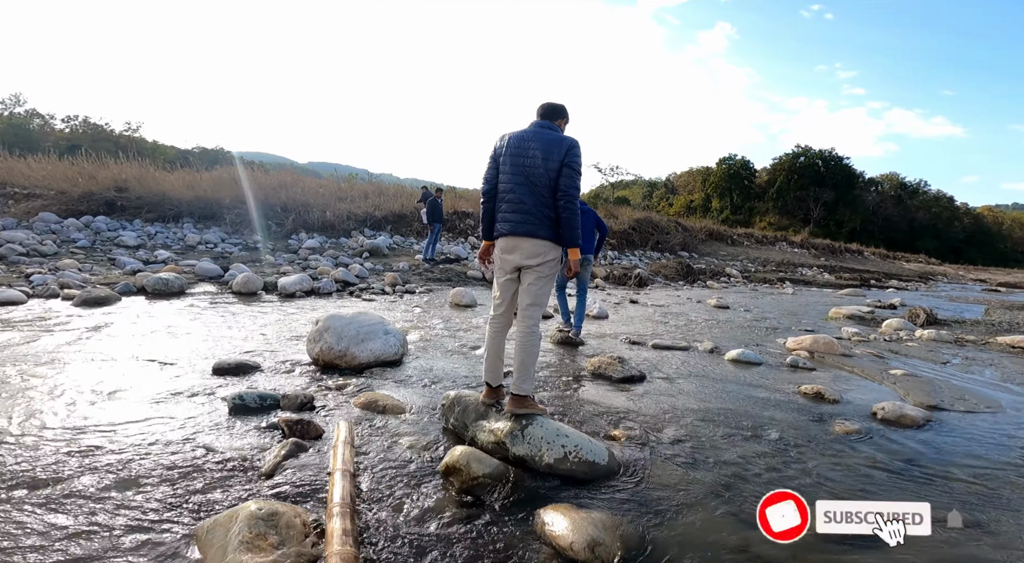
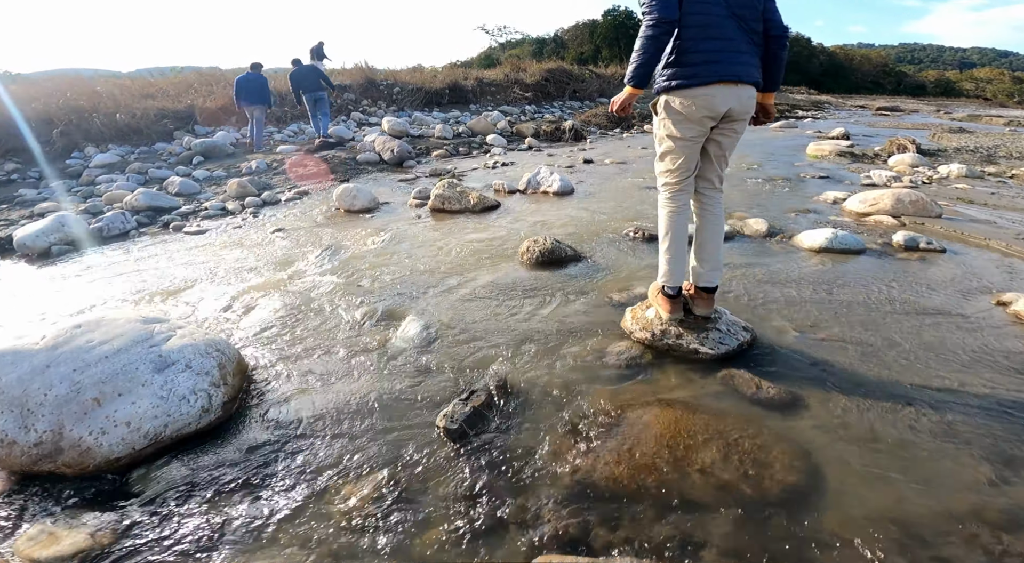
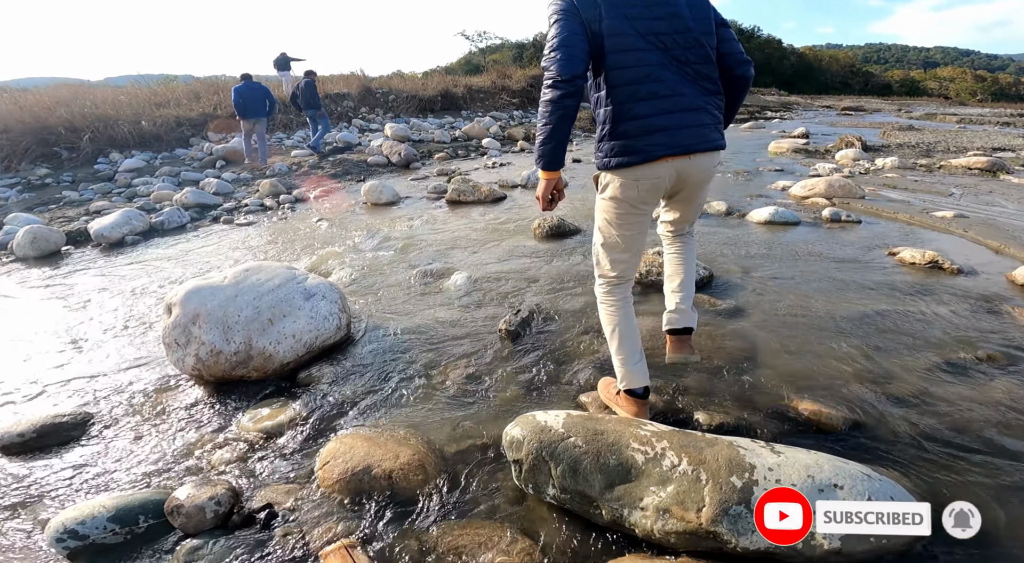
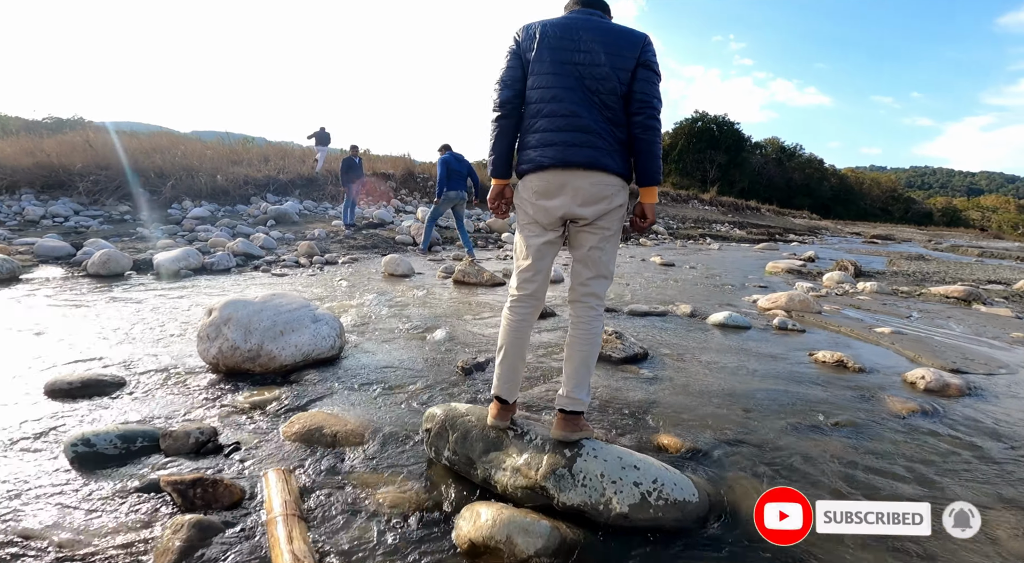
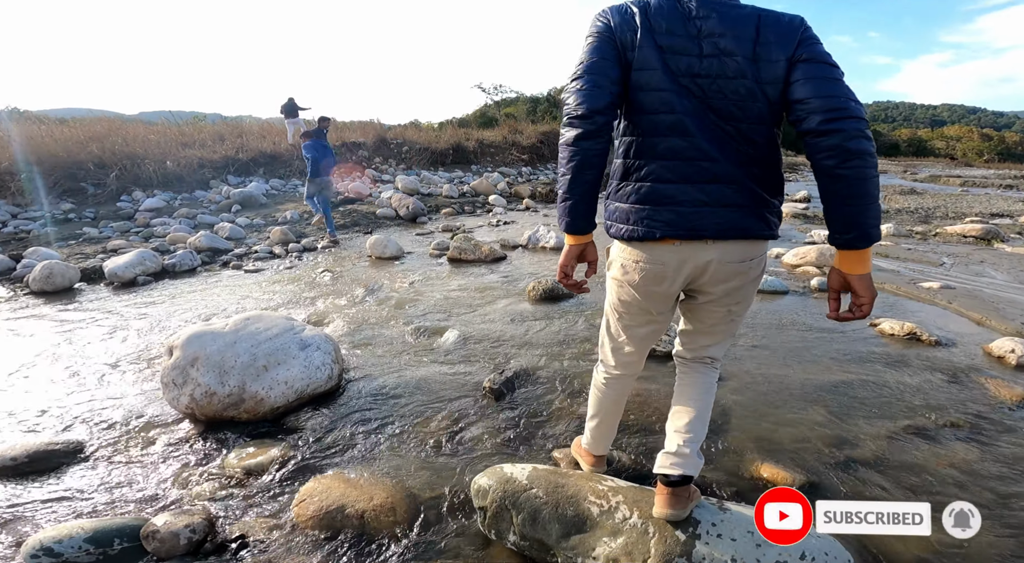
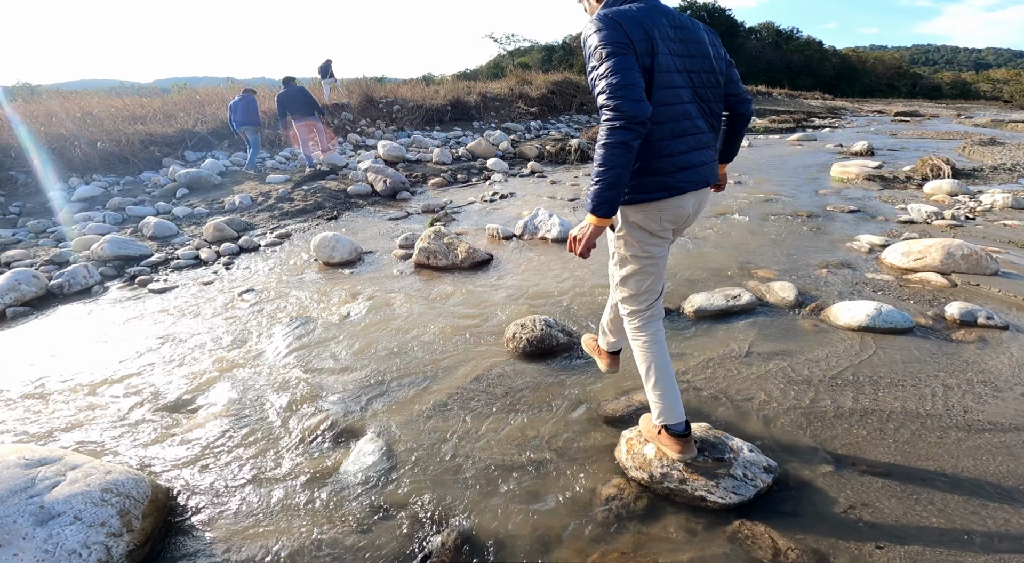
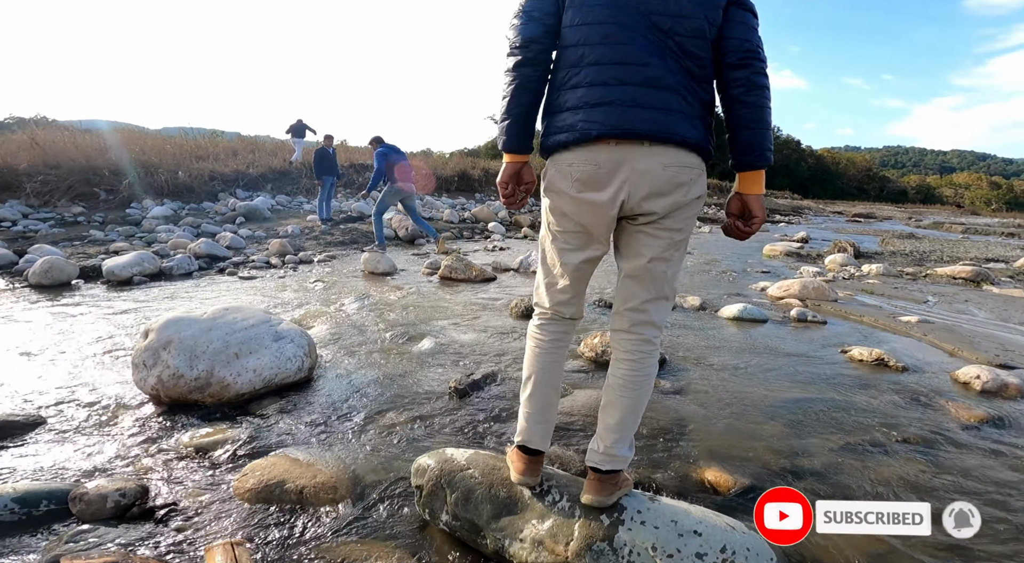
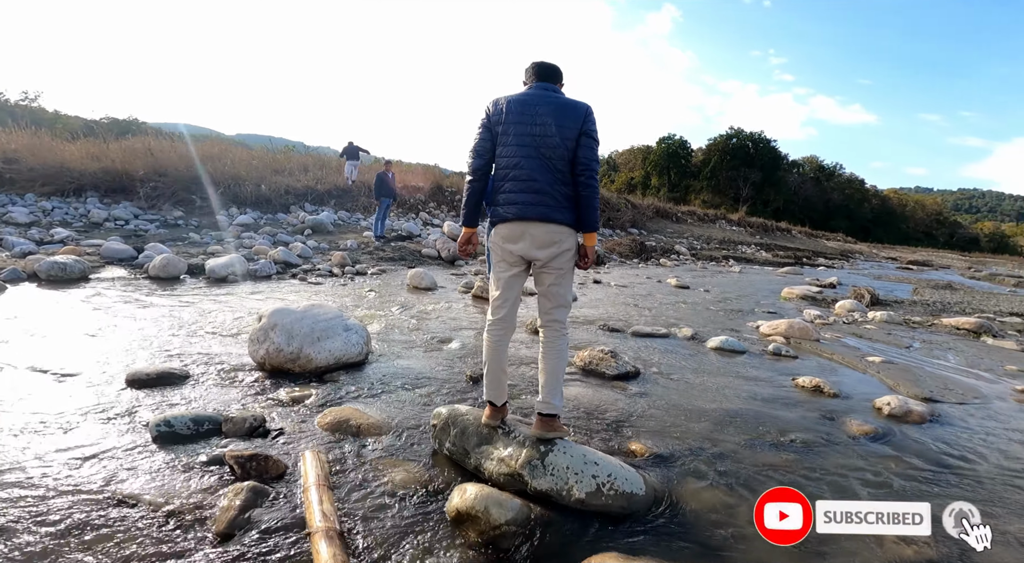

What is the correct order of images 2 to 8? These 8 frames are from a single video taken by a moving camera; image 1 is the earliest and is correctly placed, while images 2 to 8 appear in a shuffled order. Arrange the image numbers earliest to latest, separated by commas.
8, 4, 7, 5, 3, 2, 6
